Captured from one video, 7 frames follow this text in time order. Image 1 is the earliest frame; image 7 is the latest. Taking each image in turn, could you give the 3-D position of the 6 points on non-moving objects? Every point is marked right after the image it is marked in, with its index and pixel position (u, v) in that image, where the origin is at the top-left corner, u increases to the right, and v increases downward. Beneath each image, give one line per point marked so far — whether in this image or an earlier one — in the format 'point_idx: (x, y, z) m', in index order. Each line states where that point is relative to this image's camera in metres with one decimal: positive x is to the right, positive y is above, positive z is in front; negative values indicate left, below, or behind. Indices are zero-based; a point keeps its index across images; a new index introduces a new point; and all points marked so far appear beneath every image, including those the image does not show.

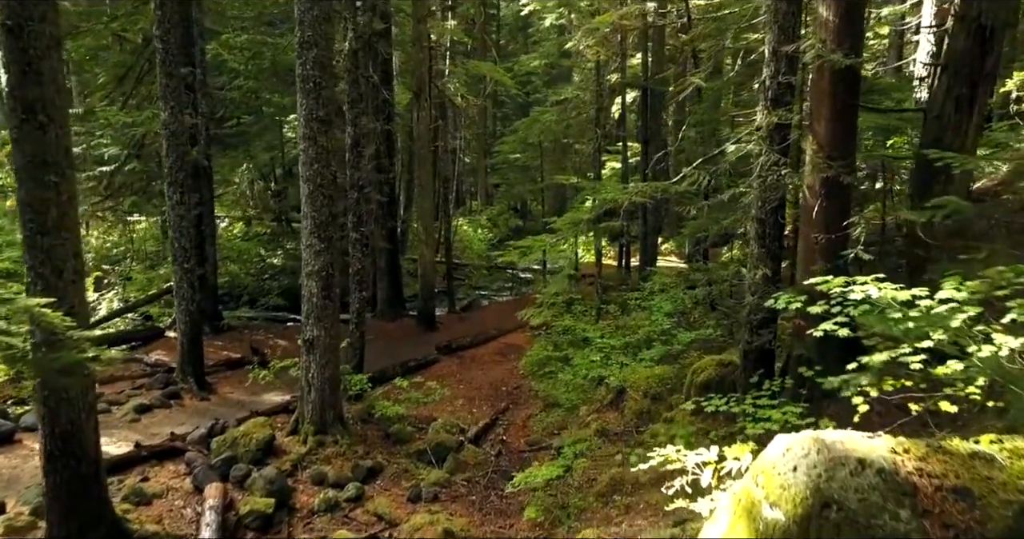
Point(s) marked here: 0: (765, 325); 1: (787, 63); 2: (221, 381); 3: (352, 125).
0: (+3.0, -0.7, +7.8) m
1: (+3.1, +2.4, +7.5) m
2: (-5.5, -2.1, +12.3) m
3: (-2.9, +2.6, +11.7) m
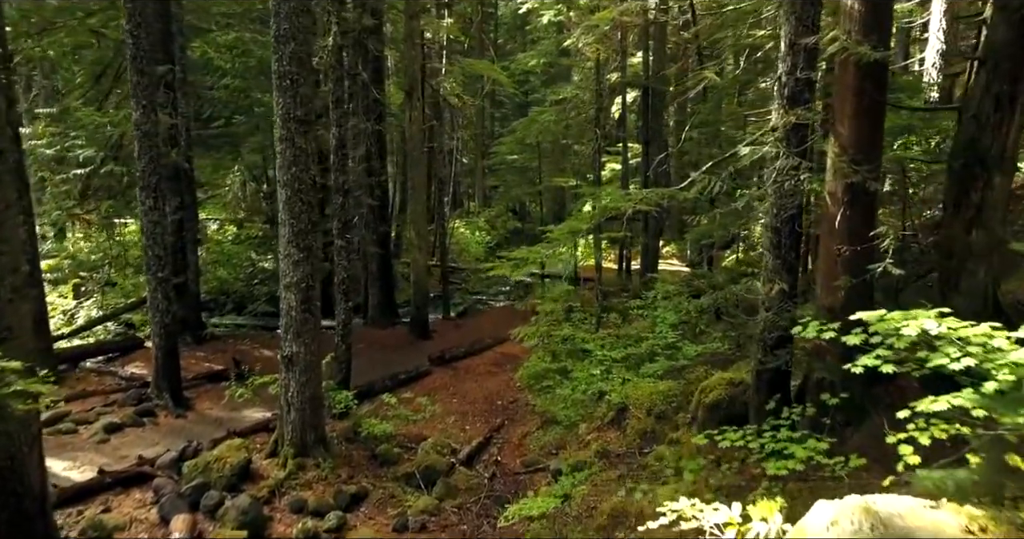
0: (+2.9, -0.8, +7.1) m
1: (+3.1, +2.2, +6.8) m
2: (-5.6, -2.2, +11.6) m
3: (-3.0, +2.4, +11.0) m
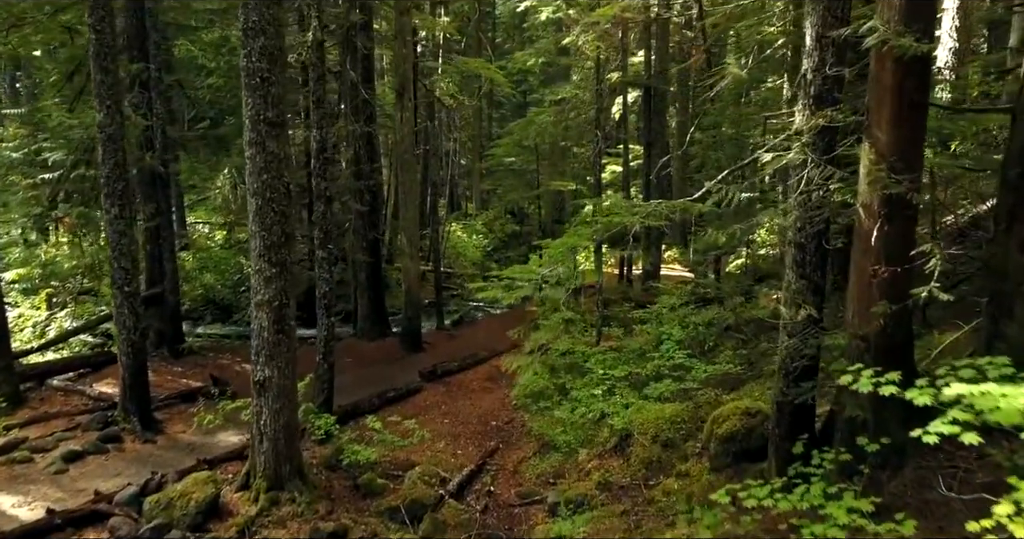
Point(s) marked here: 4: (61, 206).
0: (+2.8, -1.0, +6.3) m
1: (+3.0, +2.0, +6.1) m
2: (-5.6, -2.5, +10.8) m
3: (-3.1, +2.2, +10.3) m
4: (-9.4, +1.3, +13.7) m
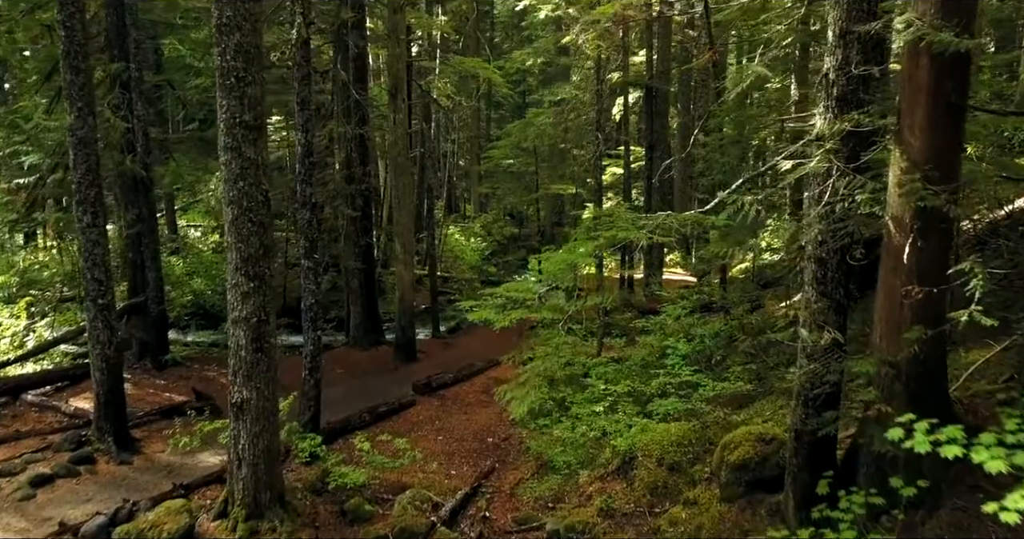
0: (+2.8, -1.2, +5.8) m
1: (+2.9, +1.9, +5.5) m
2: (-5.7, -2.6, +10.3) m
3: (-3.1, +2.1, +9.7) m
4: (-9.4, +1.2, +13.1) m
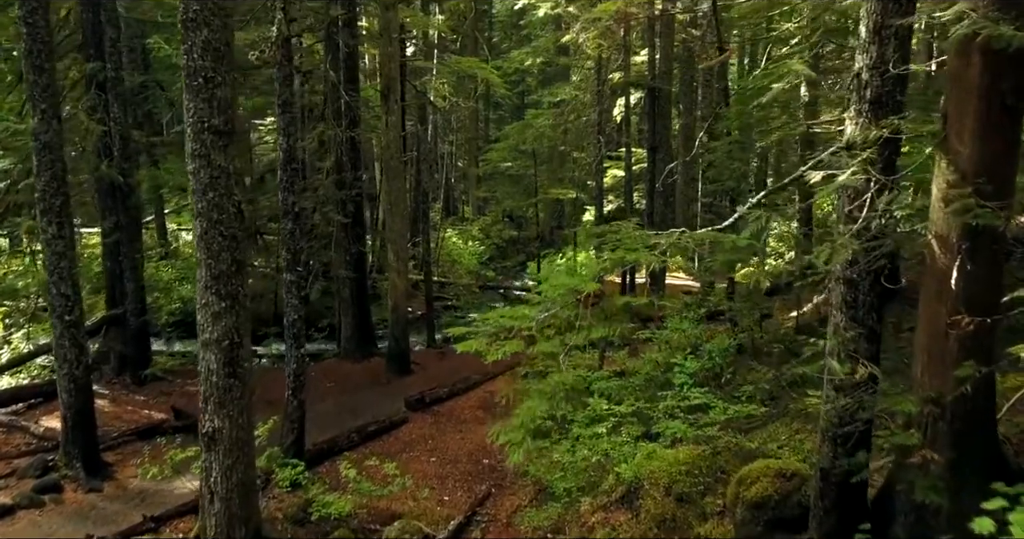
0: (+2.7, -1.3, +5.2) m
1: (+2.9, +1.7, +4.9) m
2: (-5.7, -2.8, +9.7) m
3: (-3.2, +1.9, +9.1) m
4: (-9.5, +1.0, +12.5) m
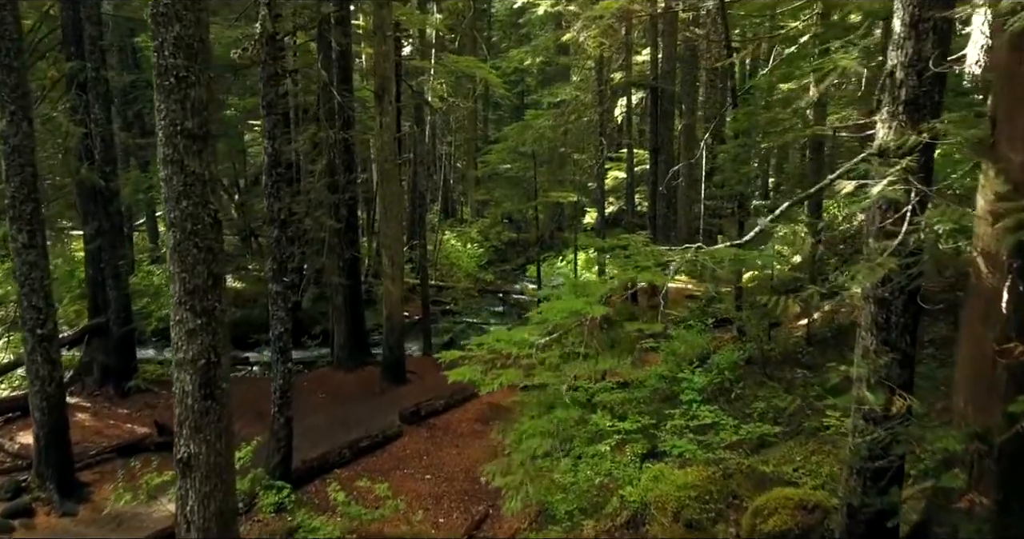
0: (+2.7, -1.5, +4.7) m
1: (+2.9, +1.6, +4.4) m
2: (-5.8, -2.9, +9.2) m
3: (-3.2, +1.7, +8.6) m
4: (-9.5, +0.8, +12.0) m
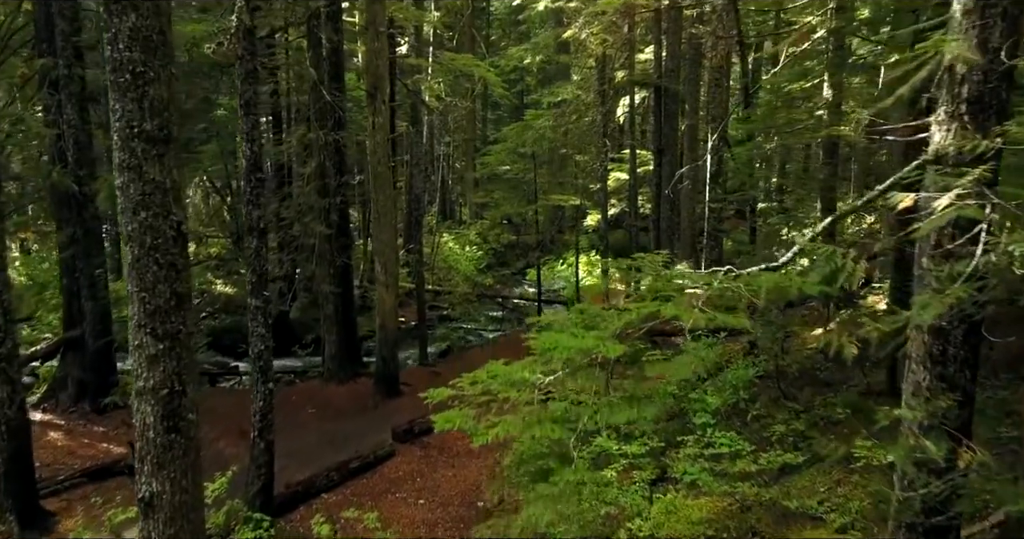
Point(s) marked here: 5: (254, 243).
0: (+2.7, -1.6, +4.1) m
1: (+2.9, +1.4, +3.8) m
2: (-5.8, -3.1, +8.5) m
3: (-3.2, +1.6, +8.0) m
4: (-9.5, +0.7, +11.4) m
5: (-3.2, +0.3, +8.1) m
